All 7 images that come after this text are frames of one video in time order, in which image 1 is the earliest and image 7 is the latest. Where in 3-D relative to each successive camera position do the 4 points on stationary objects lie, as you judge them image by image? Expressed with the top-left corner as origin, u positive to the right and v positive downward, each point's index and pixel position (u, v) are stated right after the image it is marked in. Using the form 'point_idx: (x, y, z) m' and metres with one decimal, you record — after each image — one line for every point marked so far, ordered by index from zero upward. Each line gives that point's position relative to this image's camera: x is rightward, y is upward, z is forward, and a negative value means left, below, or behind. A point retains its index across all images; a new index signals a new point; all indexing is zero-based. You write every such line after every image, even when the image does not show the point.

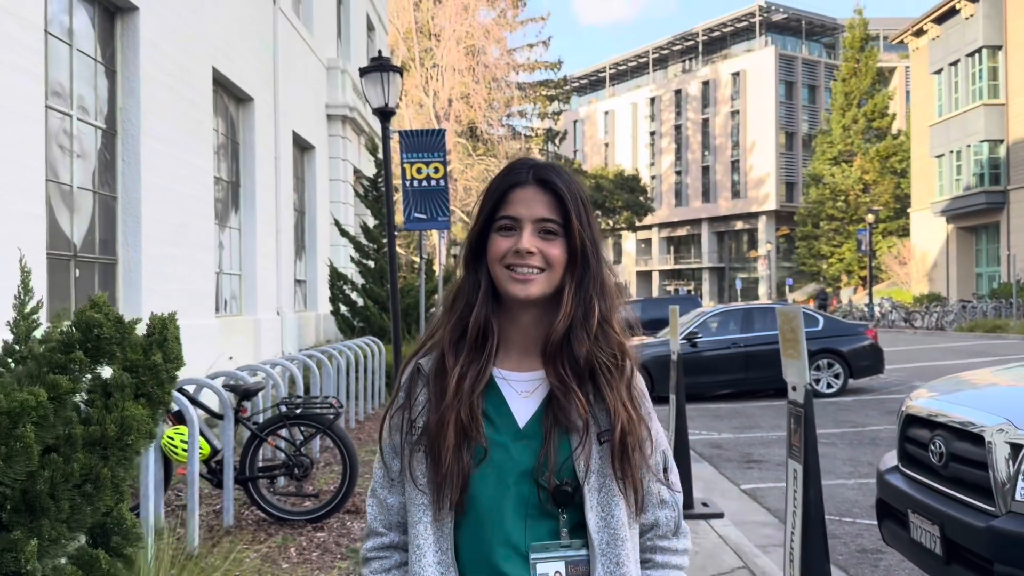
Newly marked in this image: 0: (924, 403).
0: (+1.7, -0.5, +3.4) m
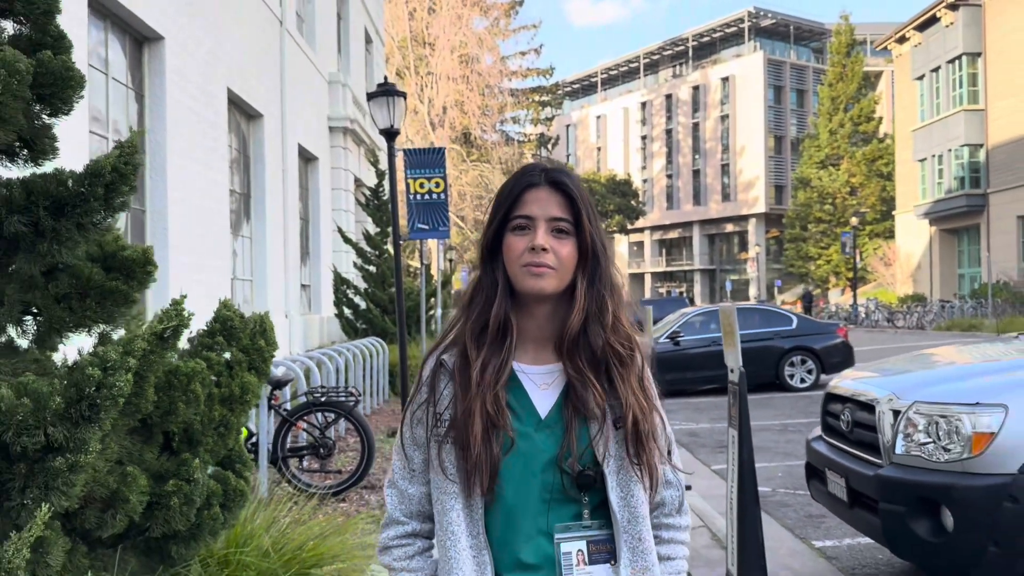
0: (+1.6, -0.5, +4.2) m
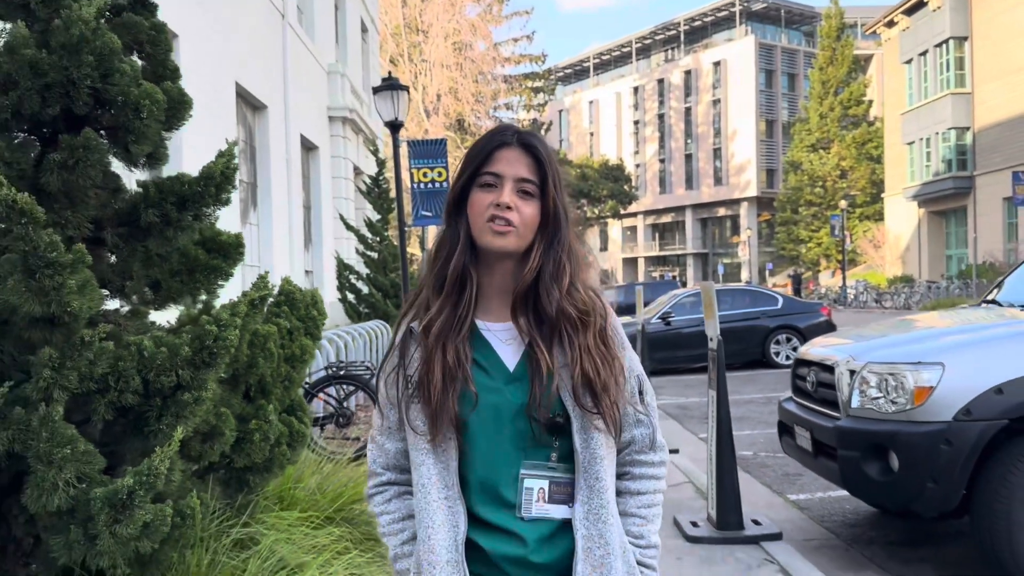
0: (+1.7, -0.3, +4.7) m
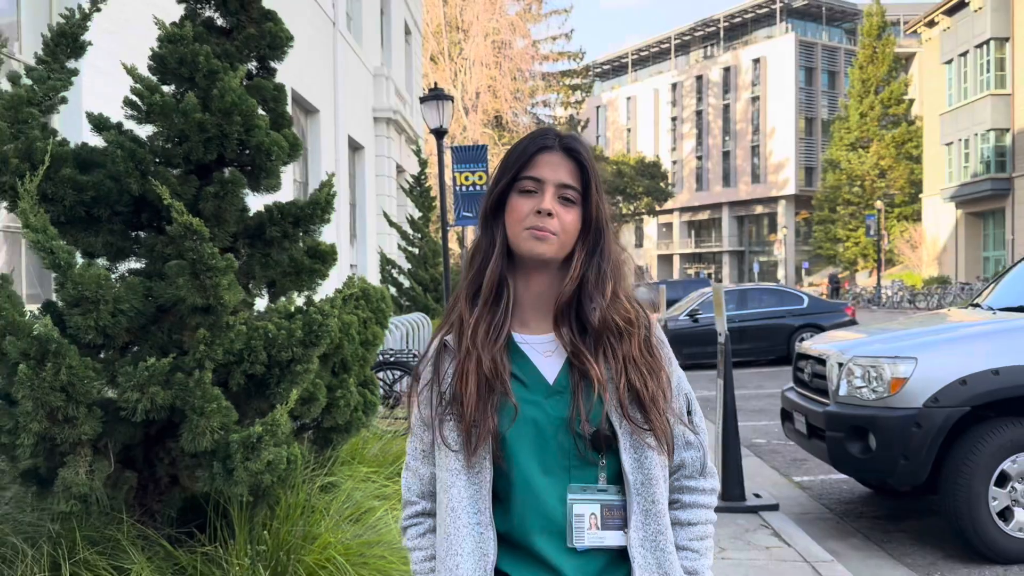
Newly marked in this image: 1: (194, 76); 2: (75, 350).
0: (+1.9, -0.4, +5.4) m
1: (-1.0, +0.7, +2.8) m
2: (-1.3, -0.2, +2.7) m
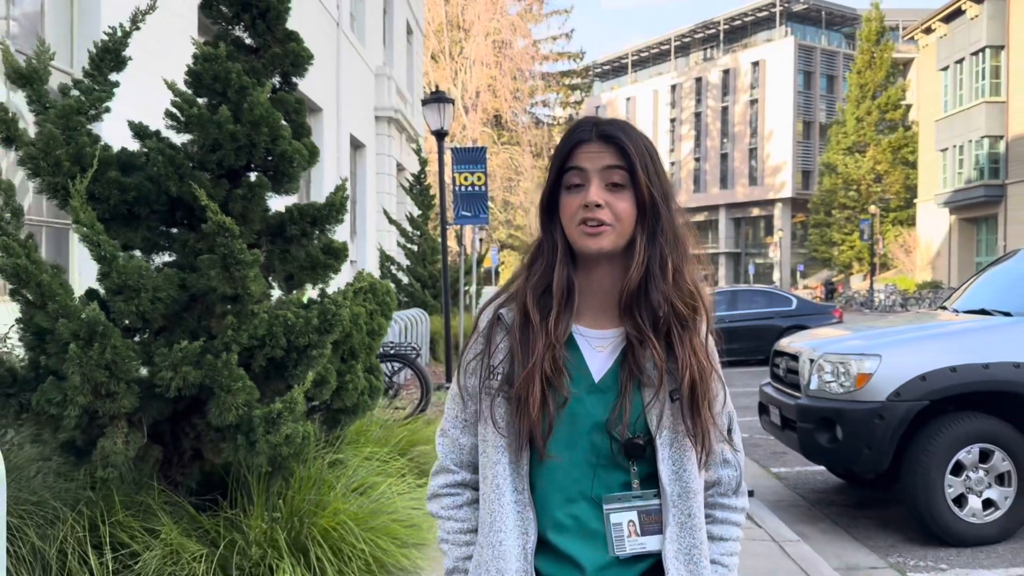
0: (+1.8, -0.4, +5.7) m
1: (-1.0, +0.7, +3.1) m
2: (-1.4, -0.2, +3.0) m
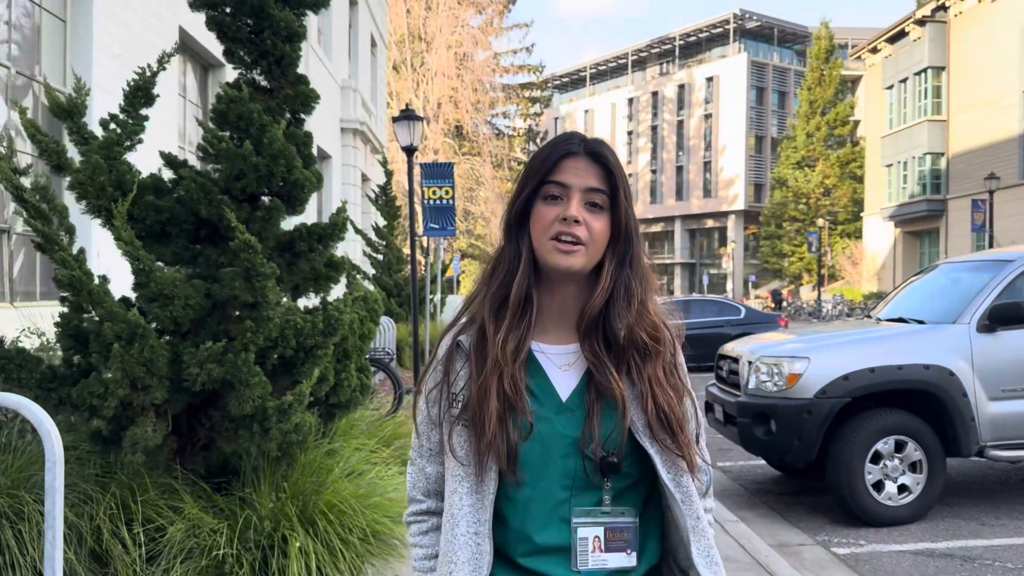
0: (+1.6, -0.4, +6.4) m
1: (-1.1, +0.7, +3.6) m
2: (-1.5, -0.2, +3.5) m
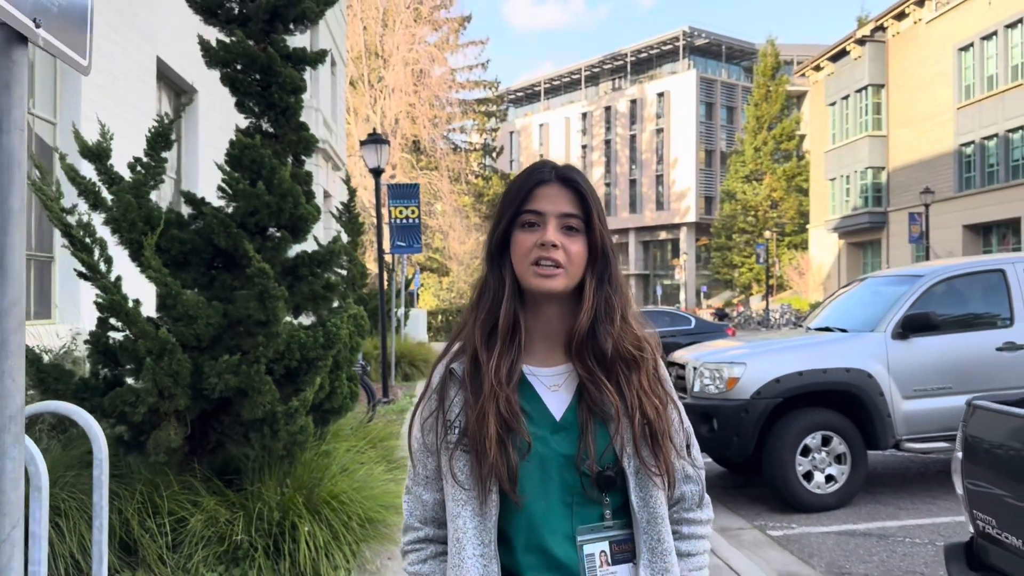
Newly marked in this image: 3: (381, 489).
0: (+1.4, -0.6, +7.0) m
1: (-1.2, +0.6, +4.2) m
2: (-1.6, -0.3, +4.0) m
3: (-0.7, -1.1, +4.8) m
